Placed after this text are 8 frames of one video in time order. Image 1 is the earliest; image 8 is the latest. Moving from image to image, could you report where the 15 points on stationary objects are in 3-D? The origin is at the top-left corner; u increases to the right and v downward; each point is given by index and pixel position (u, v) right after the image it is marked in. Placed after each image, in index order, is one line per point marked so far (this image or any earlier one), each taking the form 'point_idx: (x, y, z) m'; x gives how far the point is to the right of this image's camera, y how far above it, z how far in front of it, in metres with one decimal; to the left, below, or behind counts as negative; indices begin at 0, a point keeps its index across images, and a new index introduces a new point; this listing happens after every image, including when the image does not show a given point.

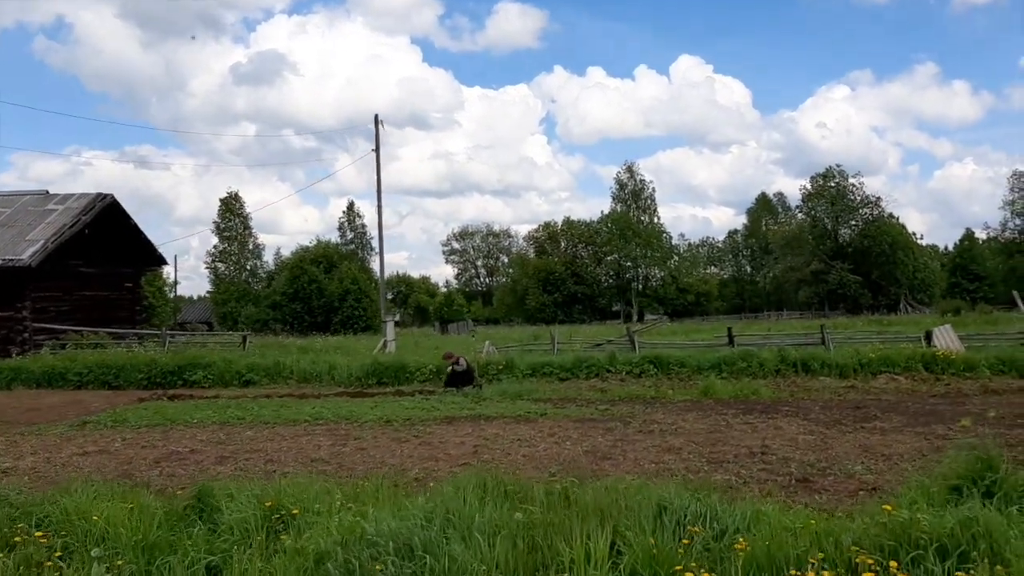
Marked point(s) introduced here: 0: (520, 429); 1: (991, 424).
0: (+0.1, -1.5, +10.5) m
1: (+5.3, -1.5, +10.8) m
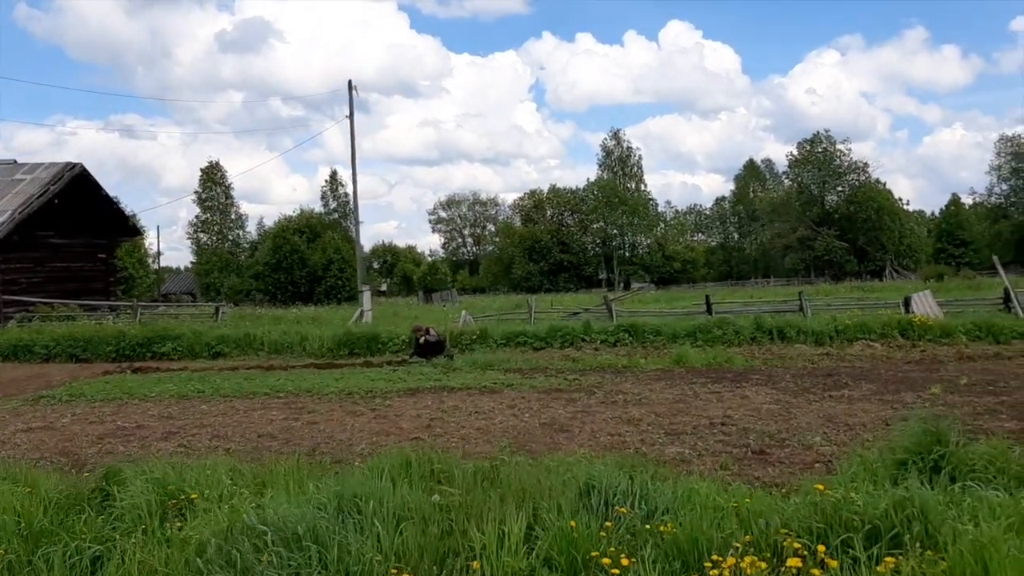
0: (-0.3, -1.2, +10.3) m
1: (+4.9, -1.1, +10.6) m
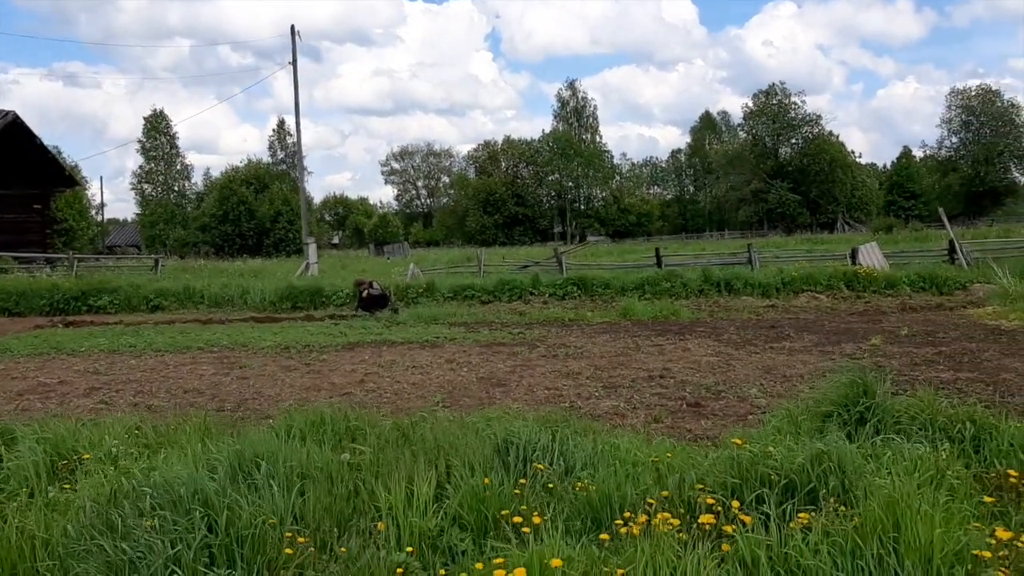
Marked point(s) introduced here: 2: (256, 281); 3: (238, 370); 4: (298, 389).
0: (-1.0, -0.7, +10.1) m
1: (+4.3, -0.6, +10.7) m
2: (-5.1, +0.1, +19.4) m
3: (-2.6, -0.8, +9.3) m
4: (-1.7, -0.8, +7.9) m
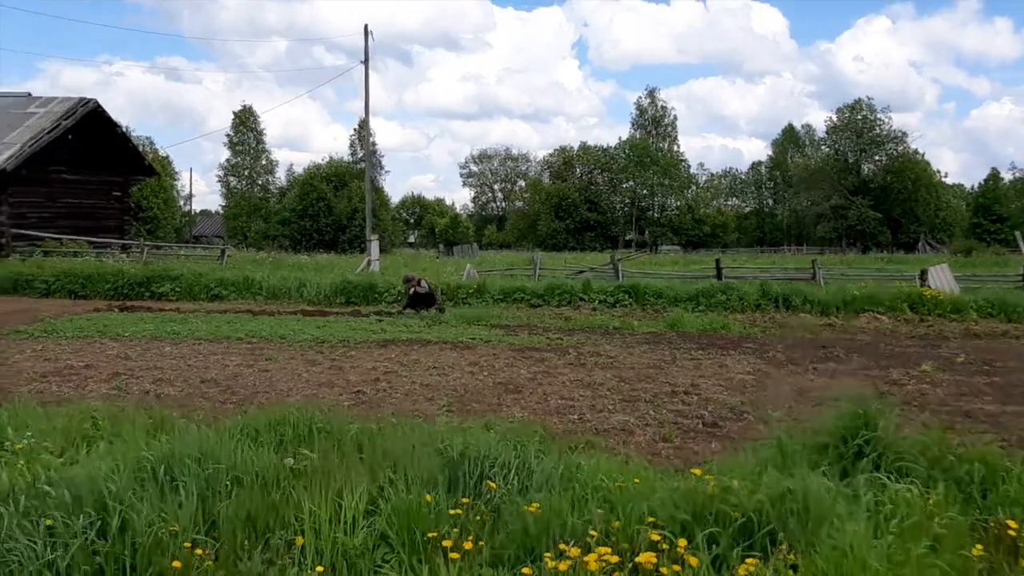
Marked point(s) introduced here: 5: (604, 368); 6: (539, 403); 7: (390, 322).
0: (-0.7, -0.7, +9.9) m
1: (+4.6, -0.8, +10.1) m
2: (-4.0, +0.3, +19.5) m
3: (-2.4, -0.7, +9.3) m
4: (-1.6, -0.8, +7.7) m
5: (+0.9, -0.8, +9.4) m
6: (+0.2, -0.9, +7.2) m
7: (-1.7, -0.5, +13.9) m
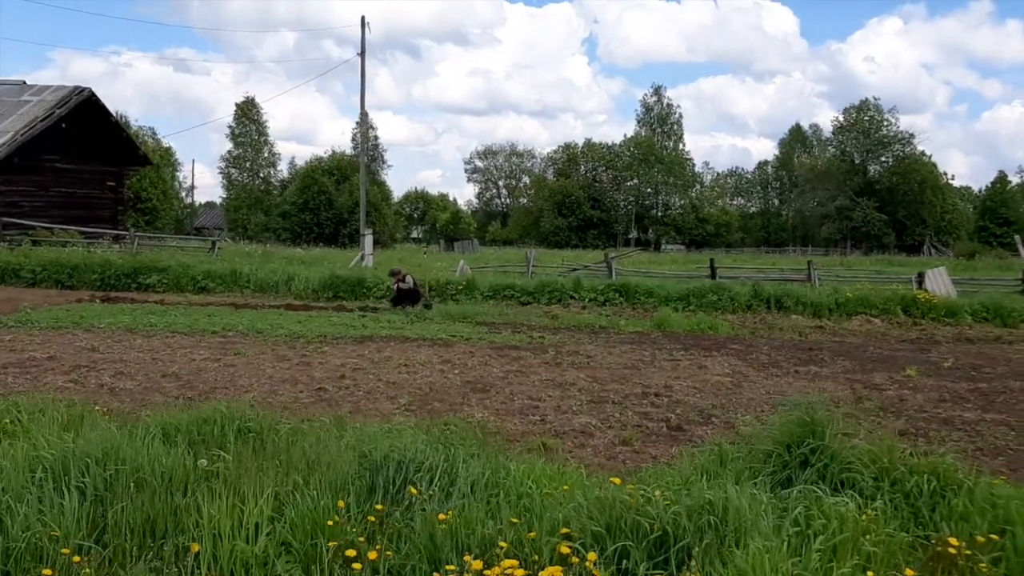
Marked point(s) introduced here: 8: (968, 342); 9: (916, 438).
0: (-0.9, -0.6, +9.7) m
1: (+4.3, -0.9, +9.9) m
2: (-4.2, +0.4, +19.3) m
3: (-2.6, -0.6, +9.1) m
4: (-1.9, -0.7, +7.6) m
5: (+0.6, -0.7, +9.2) m
6: (-0.1, -0.8, +7.0) m
7: (-1.9, -0.4, +13.7) m
8: (+6.1, -0.7, +13.1) m
9: (+2.6, -1.0, +6.4) m
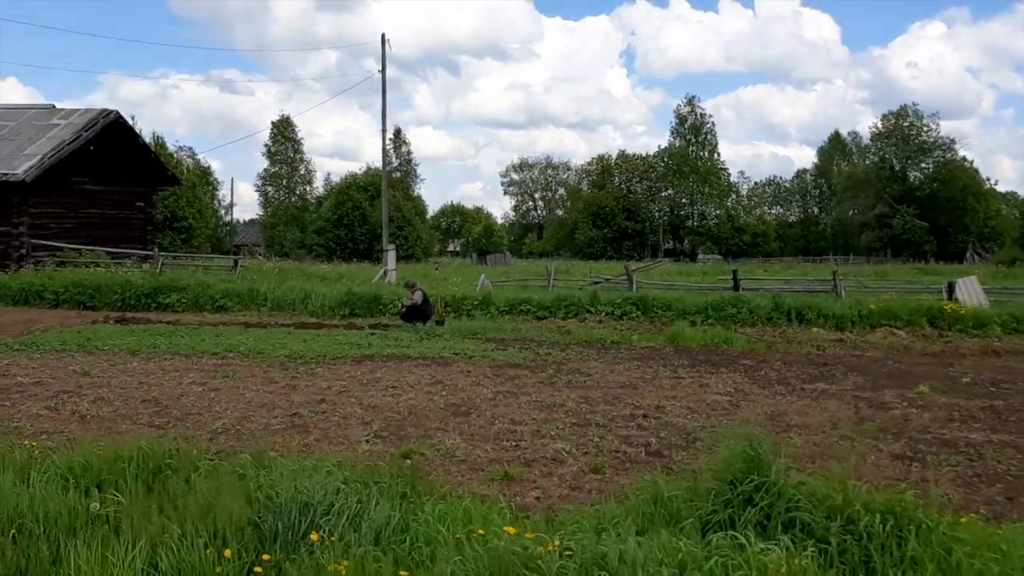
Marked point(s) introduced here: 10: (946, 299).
0: (-1.0, -0.8, +9.5) m
1: (+4.3, -1.0, +9.4) m
2: (-3.8, 0.0, +19.3) m
3: (-2.7, -0.8, +9.0) m
4: (-2.0, -0.9, +7.4) m
5: (+0.6, -0.9, +8.9) m
6: (-0.2, -1.0, +6.8) m
7: (-1.8, -0.7, +13.5) m
8: (+6.2, -0.9, +12.6) m
9: (+2.4, -1.1, +6.0) m
10: (+7.6, -0.2, +17.1) m
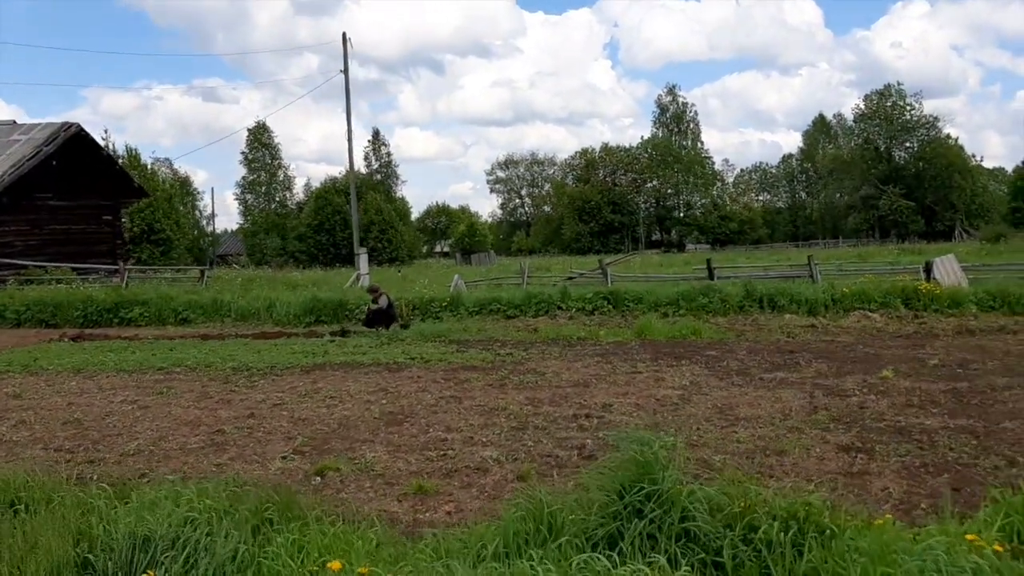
0: (-1.4, -0.9, +9.2) m
1: (+3.8, -0.8, +9.1) m
2: (-4.4, -0.1, +18.9) m
3: (-3.2, -0.9, +8.6) m
4: (-2.5, -1.0, +7.1) m
5: (+0.1, -0.9, +8.6) m
6: (-0.7, -1.0, +6.5) m
7: (-2.3, -0.7, +13.2) m
8: (+5.7, -0.6, +12.3) m
9: (+2.0, -1.0, +5.7) m
10: (+7.1, +0.2, +16.8) m
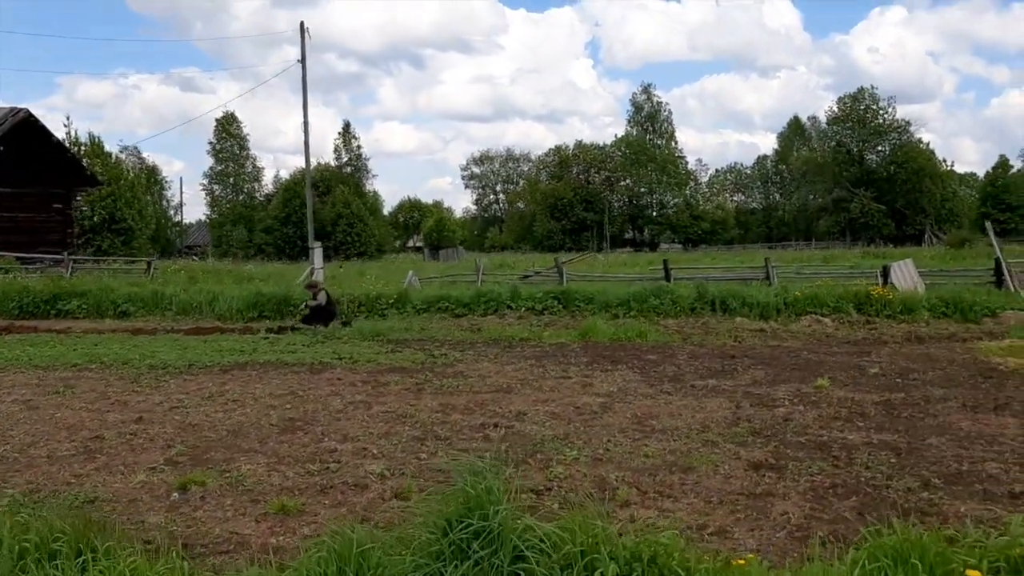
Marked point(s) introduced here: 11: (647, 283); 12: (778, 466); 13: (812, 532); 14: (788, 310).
0: (-2.1, -0.8, +8.8) m
1: (+3.1, -0.9, +8.8) m
2: (-5.3, 0.0, +18.4) m
3: (-3.9, -0.9, +8.2) m
4: (-3.1, -0.9, +6.6) m
5: (-0.6, -0.9, +8.2) m
6: (-1.3, -1.0, +6.0) m
7: (-3.1, -0.7, +12.7) m
8: (+5.0, -0.7, +12.0) m
9: (+1.4, -1.0, +5.3) m
10: (+6.2, +0.1, +16.6) m
11: (+2.4, +0.1, +17.4) m
12: (+1.5, -1.0, +5.6) m
13: (+1.3, -1.1, +4.2) m
14: (+4.2, -0.3, +14.7) m
